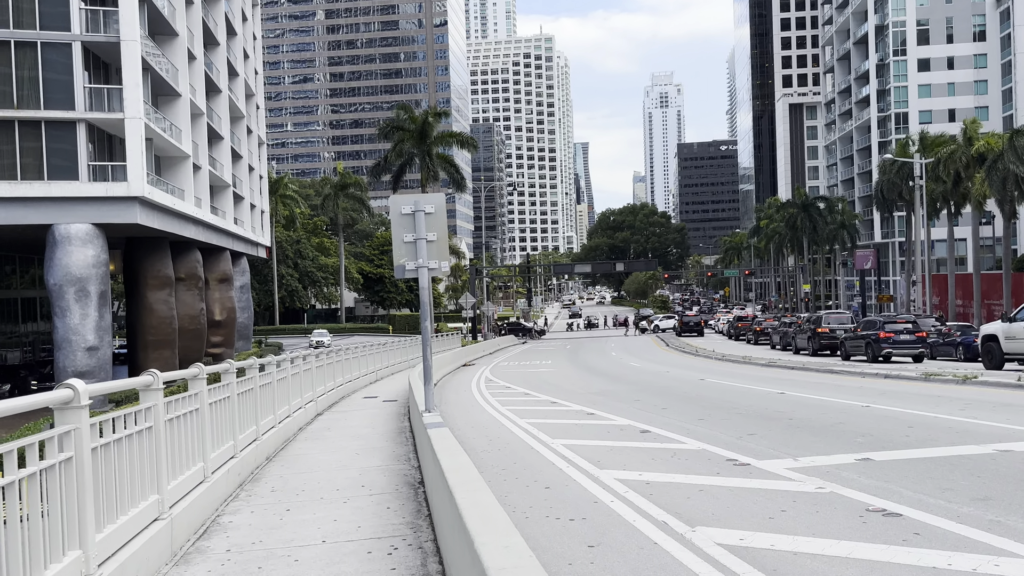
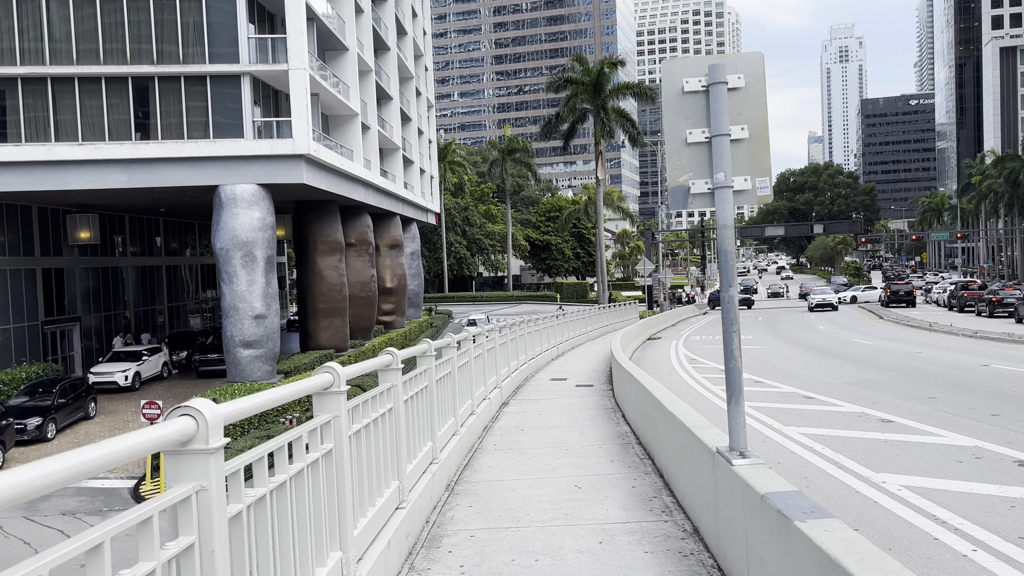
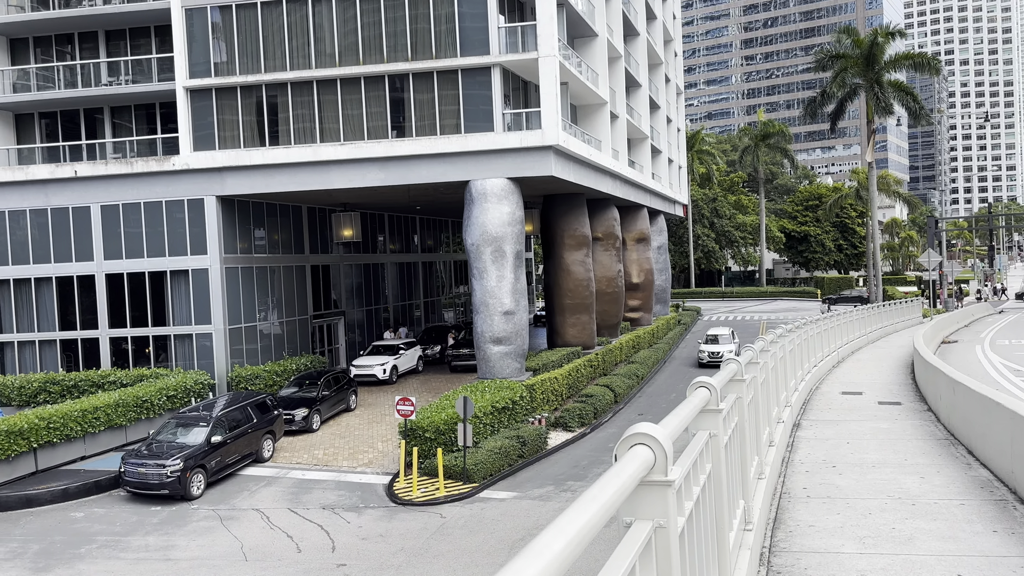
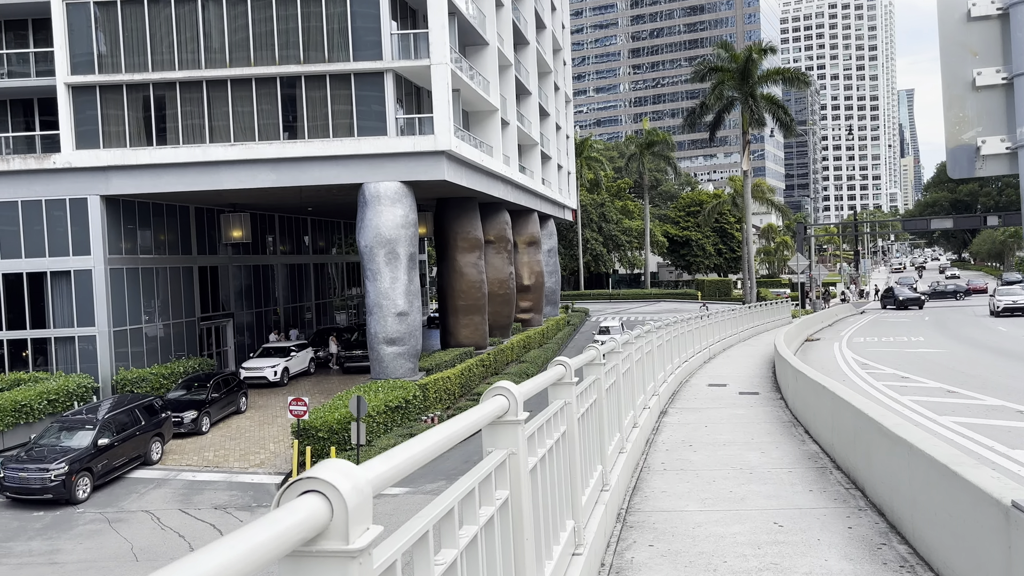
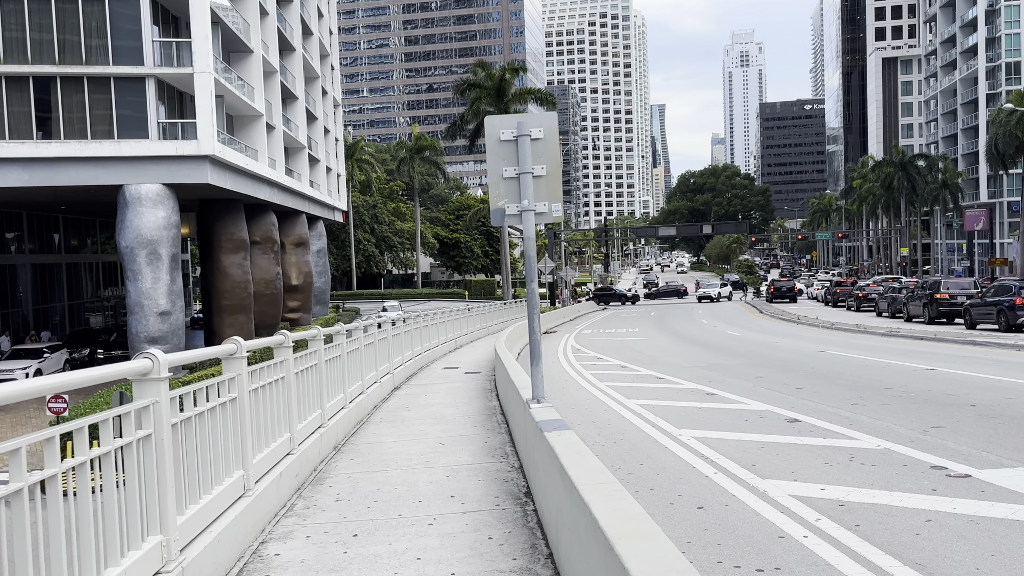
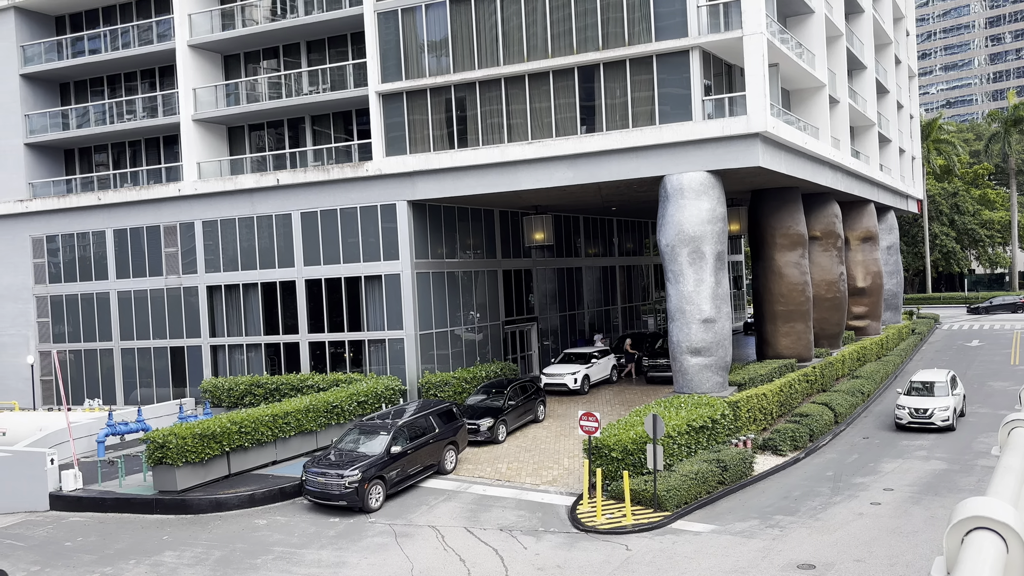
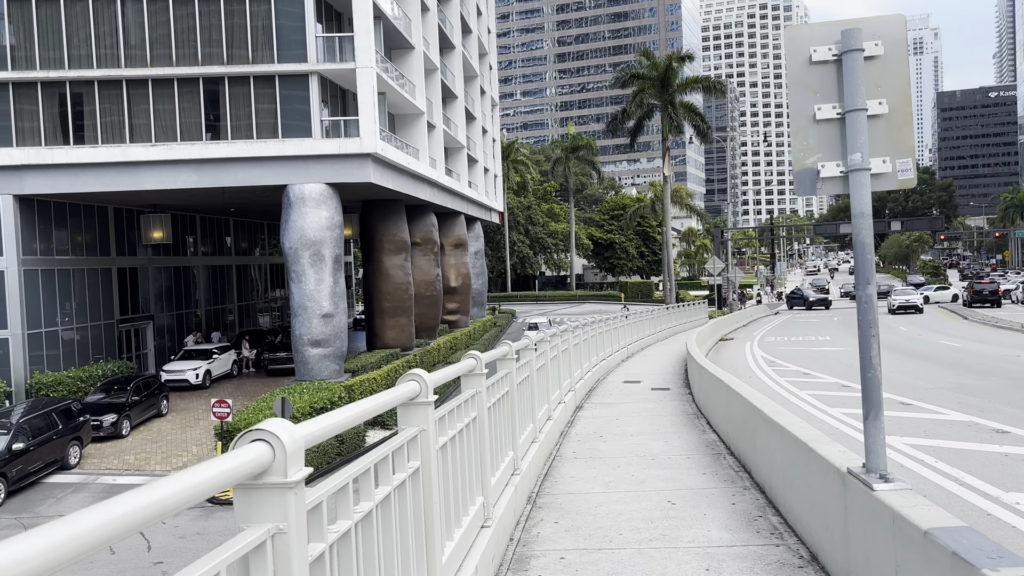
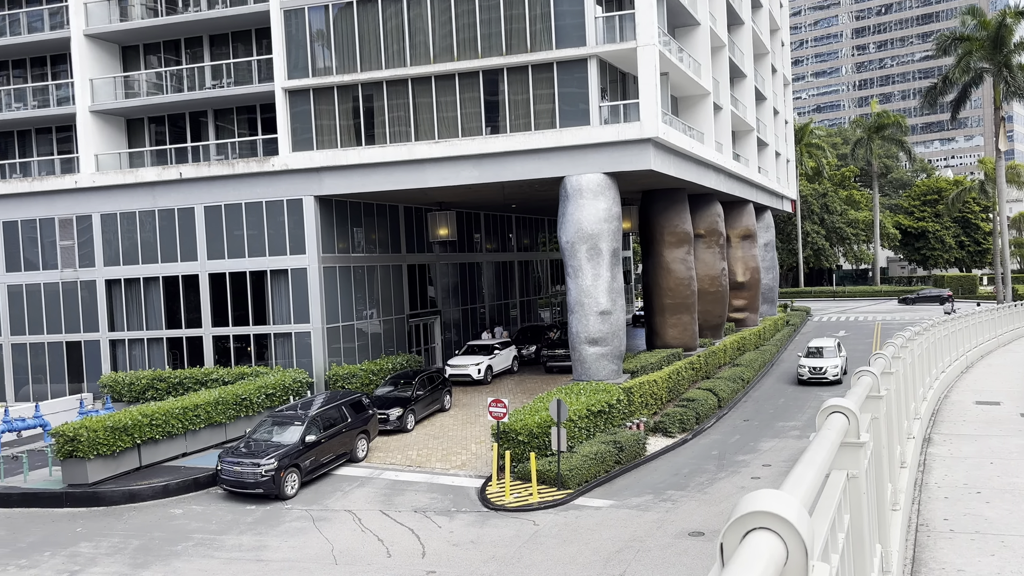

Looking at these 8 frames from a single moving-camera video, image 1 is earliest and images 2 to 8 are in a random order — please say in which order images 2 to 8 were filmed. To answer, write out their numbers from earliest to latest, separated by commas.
5, 2, 7, 4, 3, 8, 6
